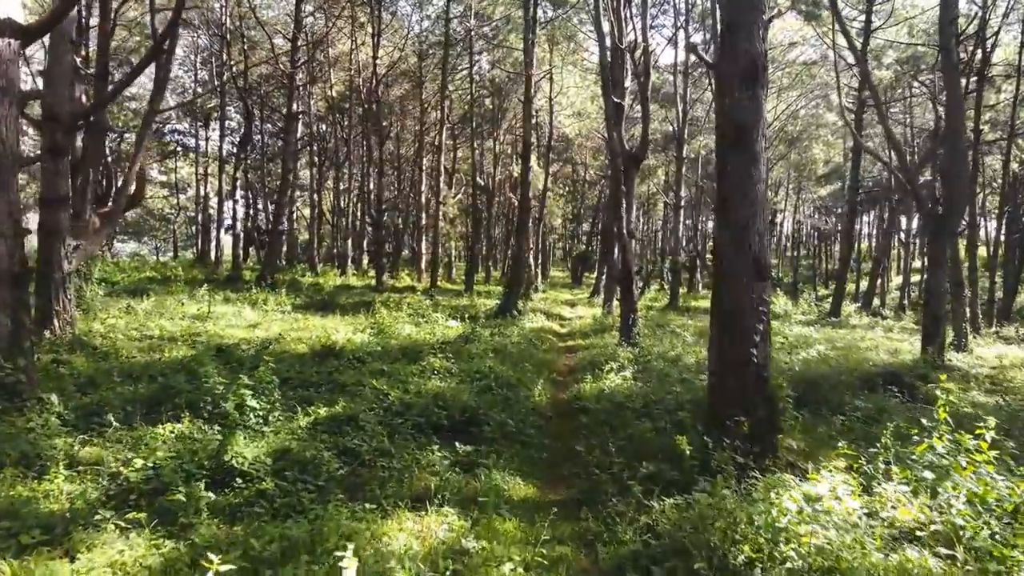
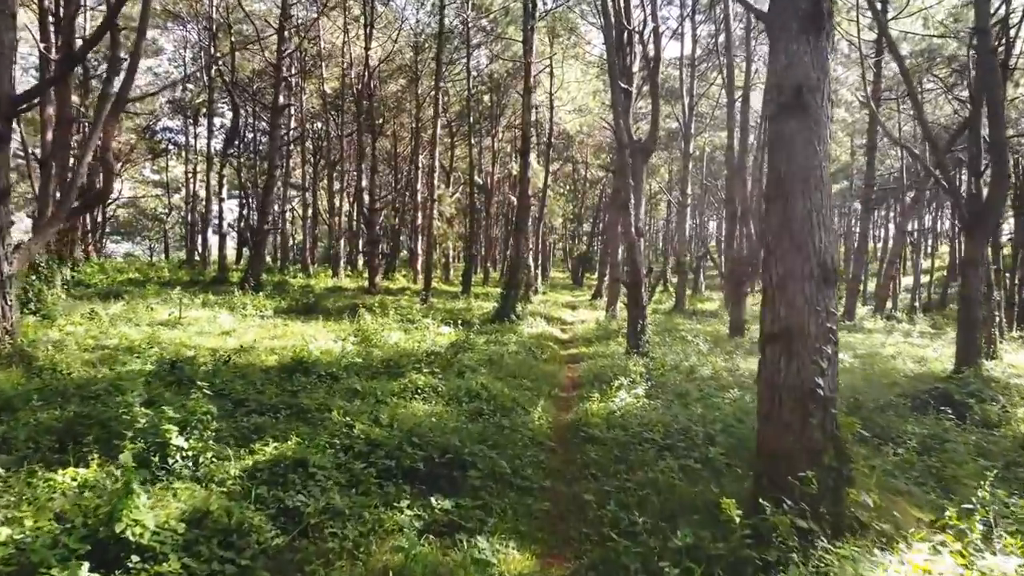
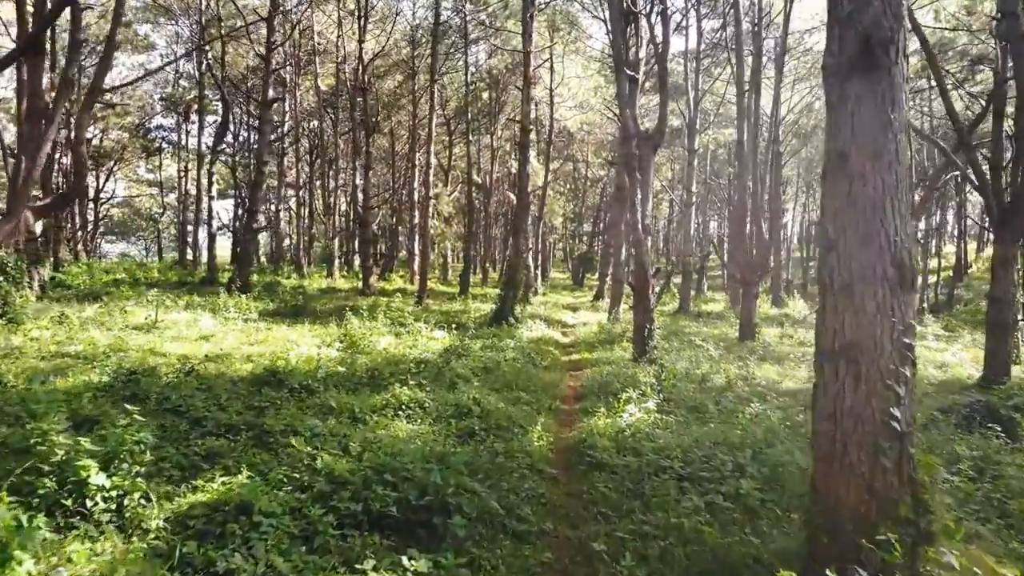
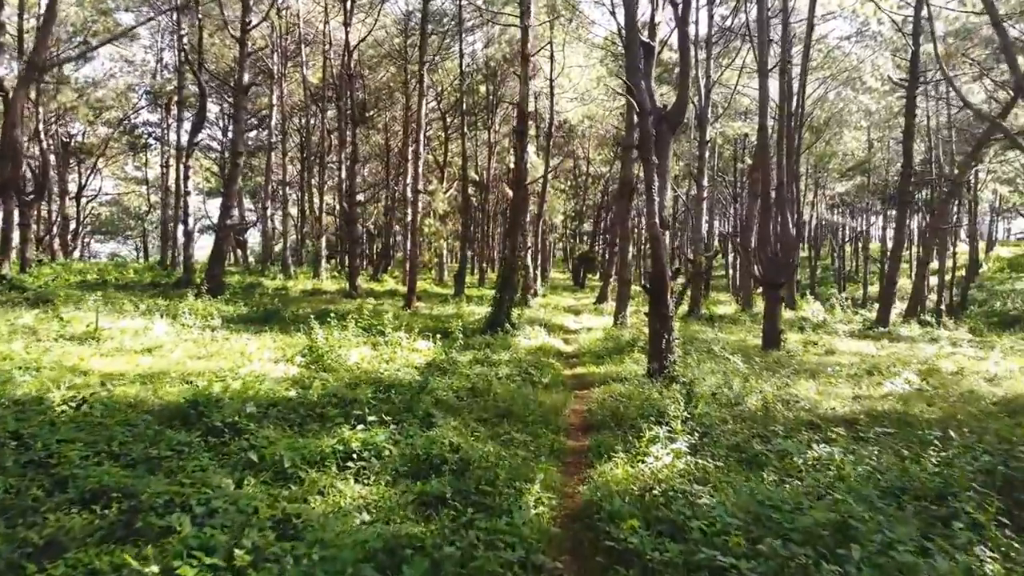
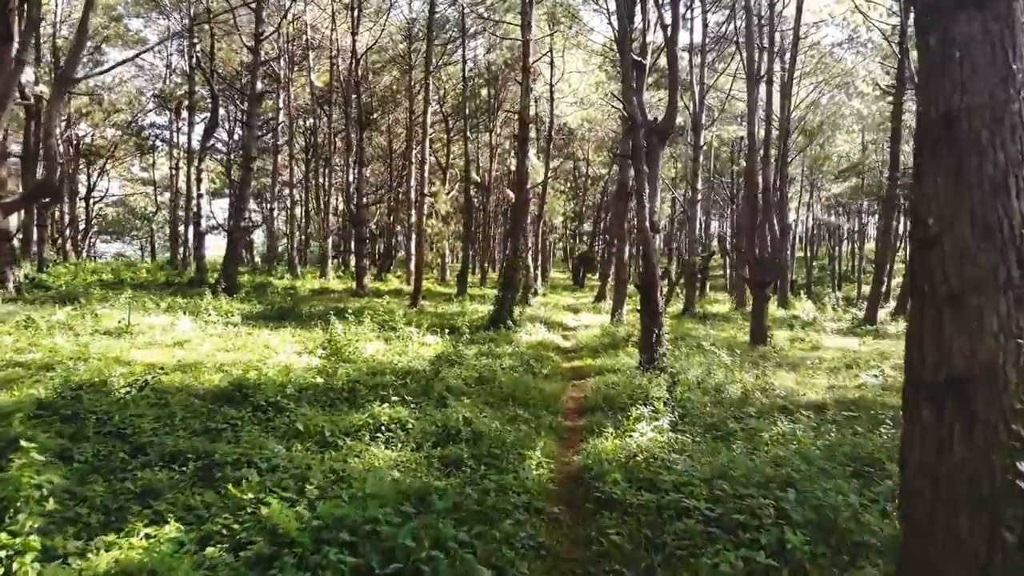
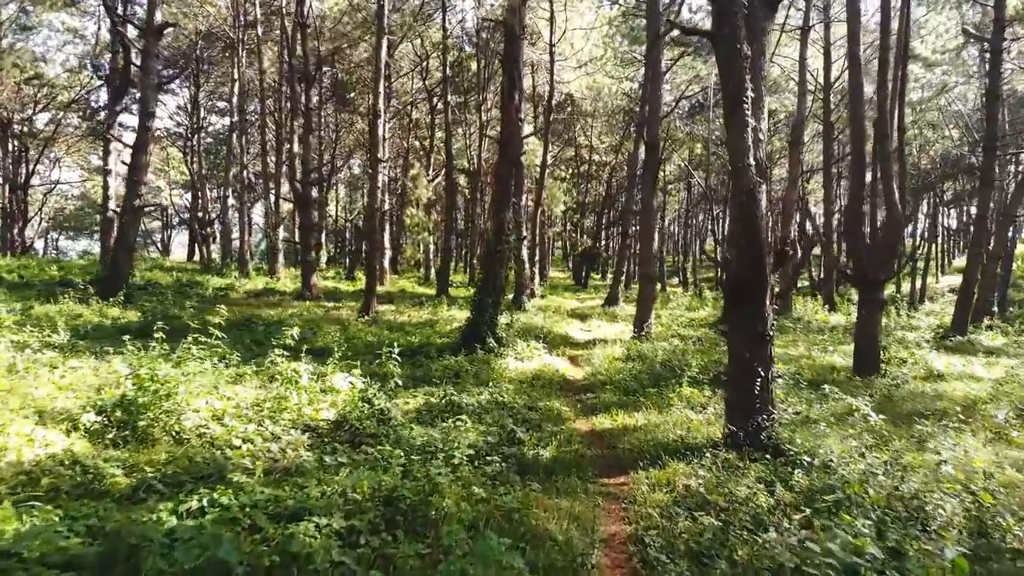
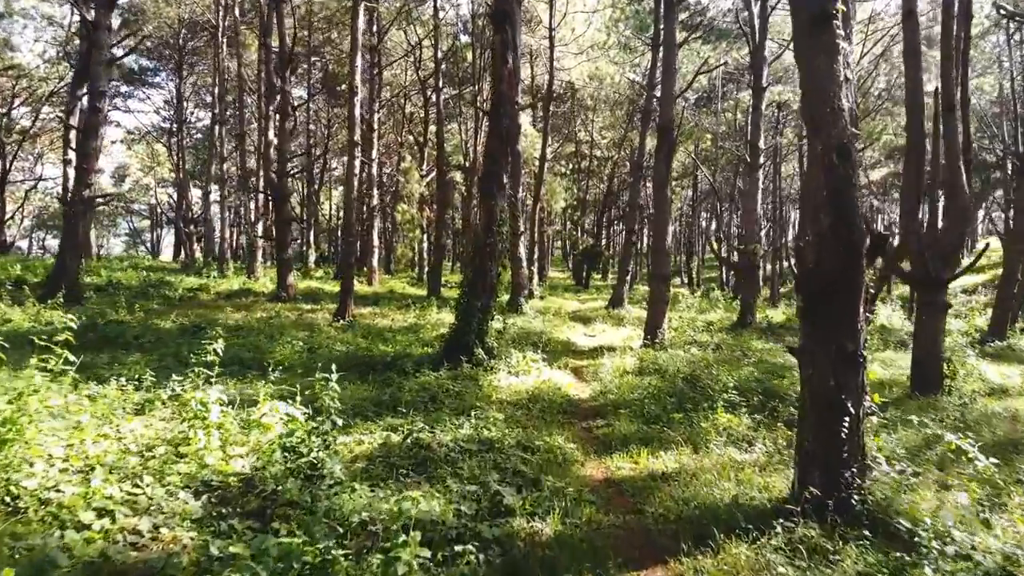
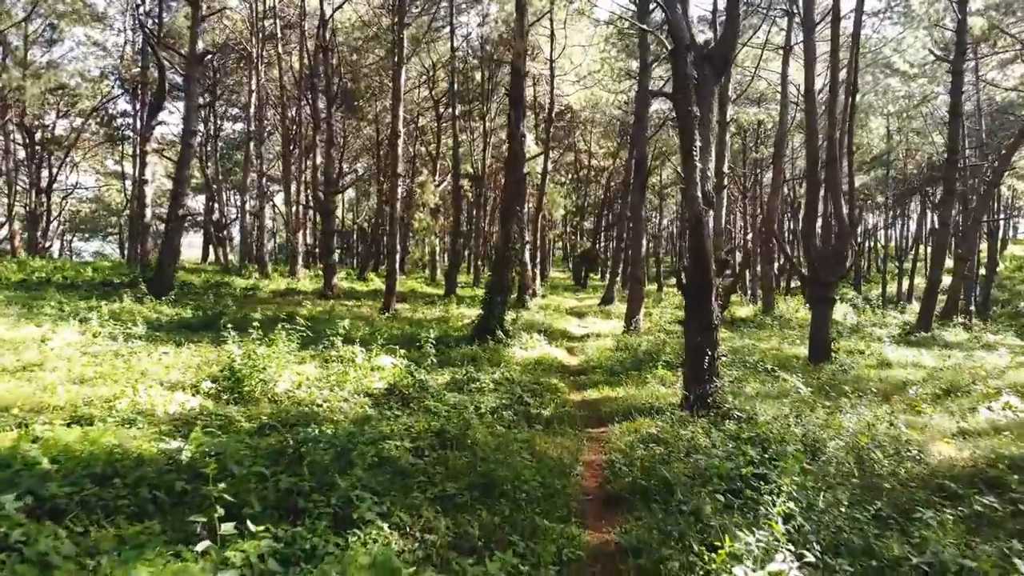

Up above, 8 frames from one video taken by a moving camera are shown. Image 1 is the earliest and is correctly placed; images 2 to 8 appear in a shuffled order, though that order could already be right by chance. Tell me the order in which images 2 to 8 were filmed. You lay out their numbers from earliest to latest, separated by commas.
2, 3, 5, 4, 8, 6, 7
